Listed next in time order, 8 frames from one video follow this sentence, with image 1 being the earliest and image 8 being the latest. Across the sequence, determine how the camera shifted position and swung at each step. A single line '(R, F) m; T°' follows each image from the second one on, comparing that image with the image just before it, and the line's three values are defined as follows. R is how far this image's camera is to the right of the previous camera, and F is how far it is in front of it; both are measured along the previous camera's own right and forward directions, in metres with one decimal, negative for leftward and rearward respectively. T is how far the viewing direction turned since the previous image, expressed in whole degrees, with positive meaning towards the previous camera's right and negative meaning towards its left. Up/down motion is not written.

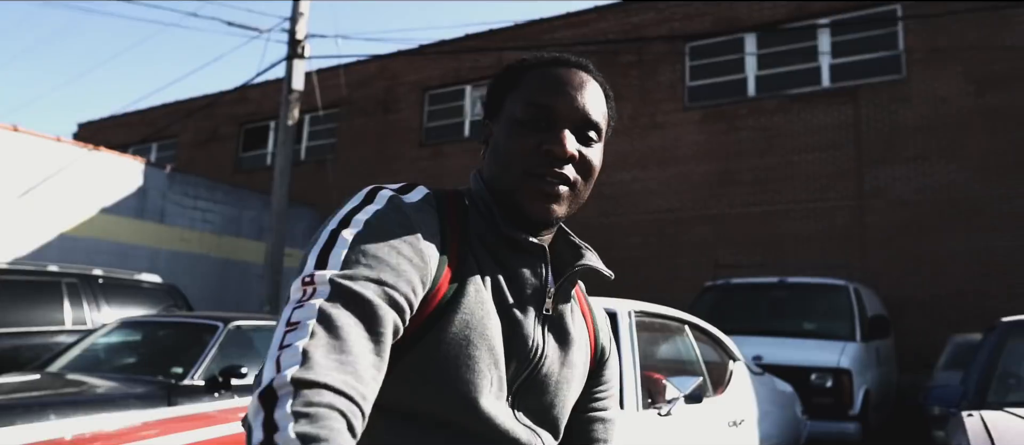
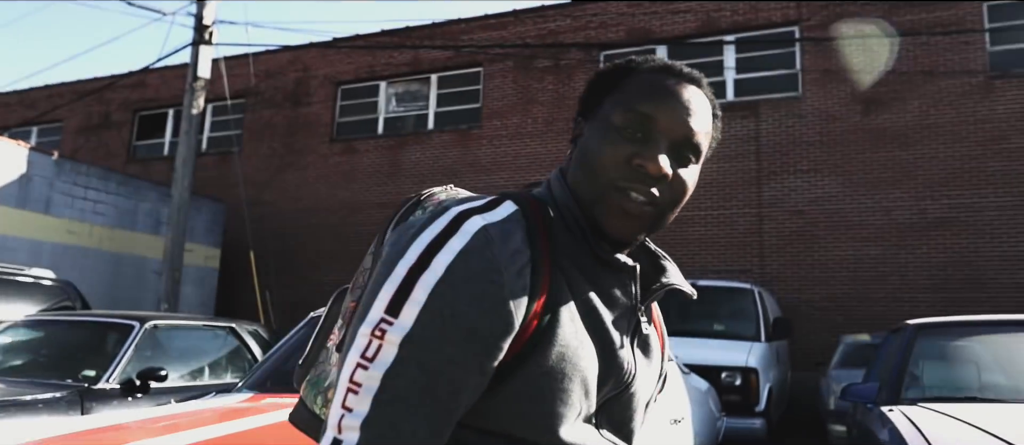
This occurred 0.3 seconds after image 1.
(-0.2, 0.0) m; +8°
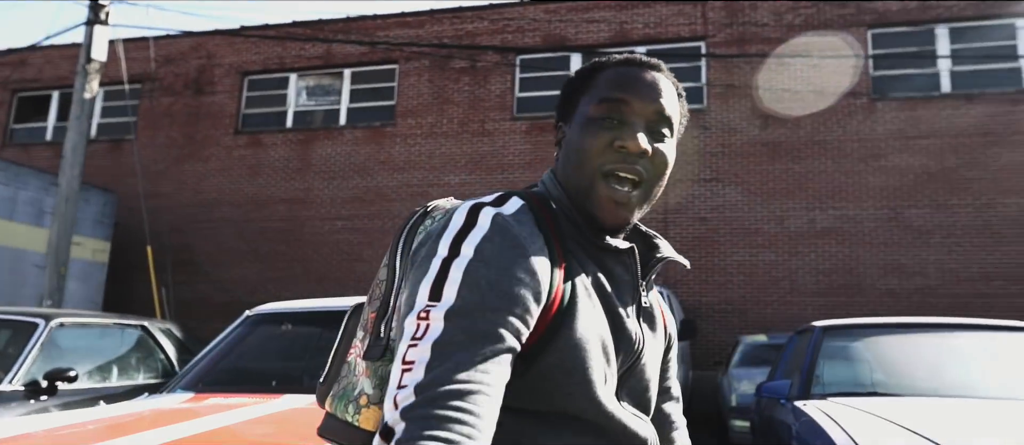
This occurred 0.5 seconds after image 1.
(-0.2, 0.0) m; +8°
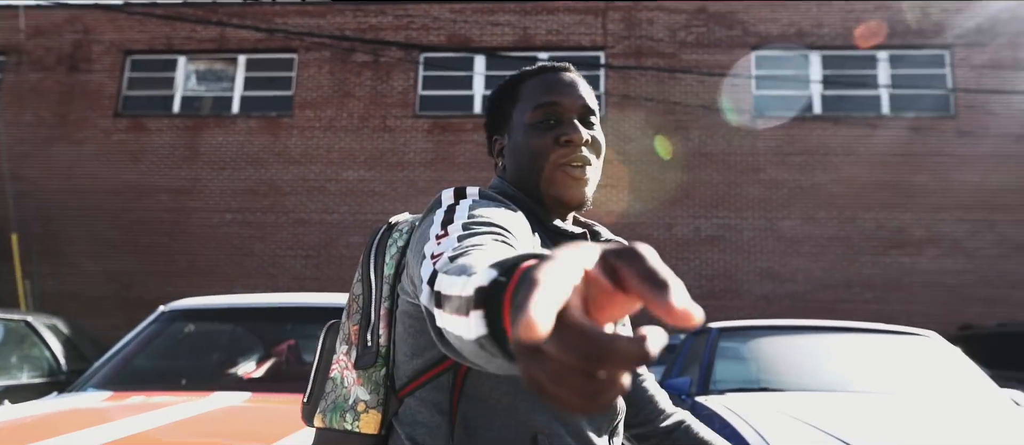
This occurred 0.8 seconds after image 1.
(-0.2, -0.1) m; +9°
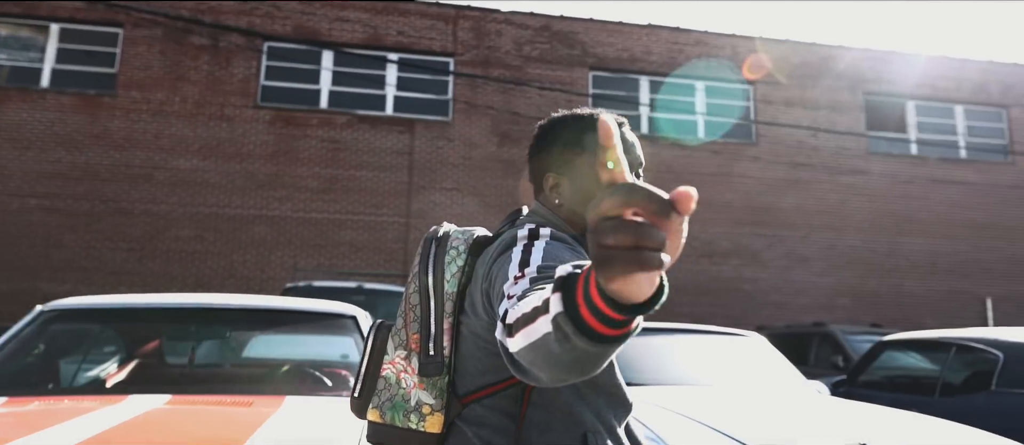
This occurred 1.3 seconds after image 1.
(-0.4, -0.2) m; +14°
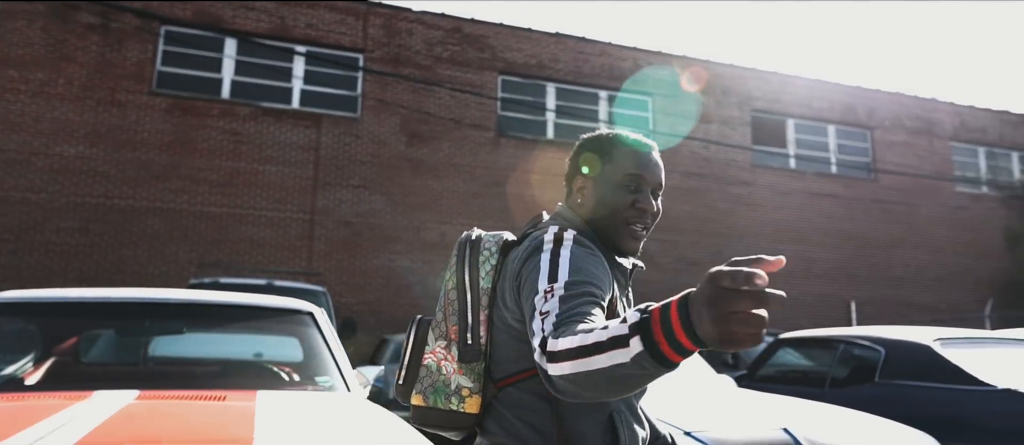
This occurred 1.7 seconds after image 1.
(-0.3, -0.1) m; +9°
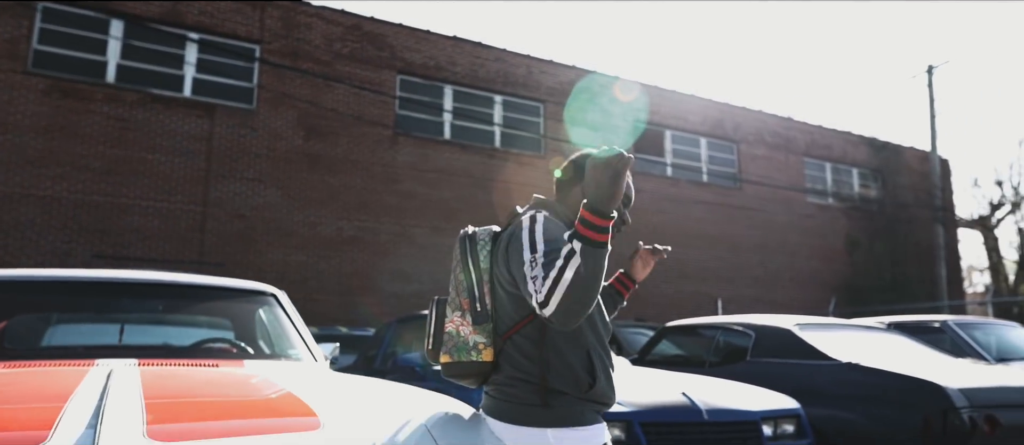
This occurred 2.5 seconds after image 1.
(-0.4, -0.4) m; +10°
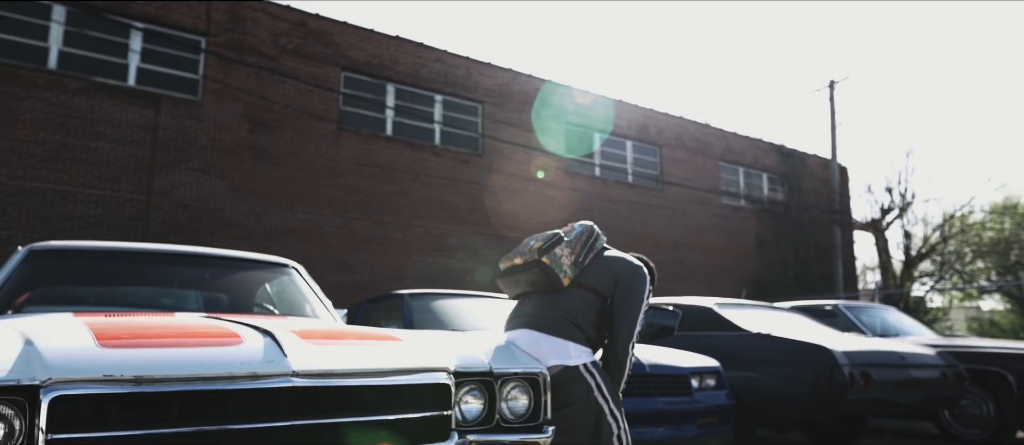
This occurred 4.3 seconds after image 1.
(-0.4, -0.8) m; +6°
